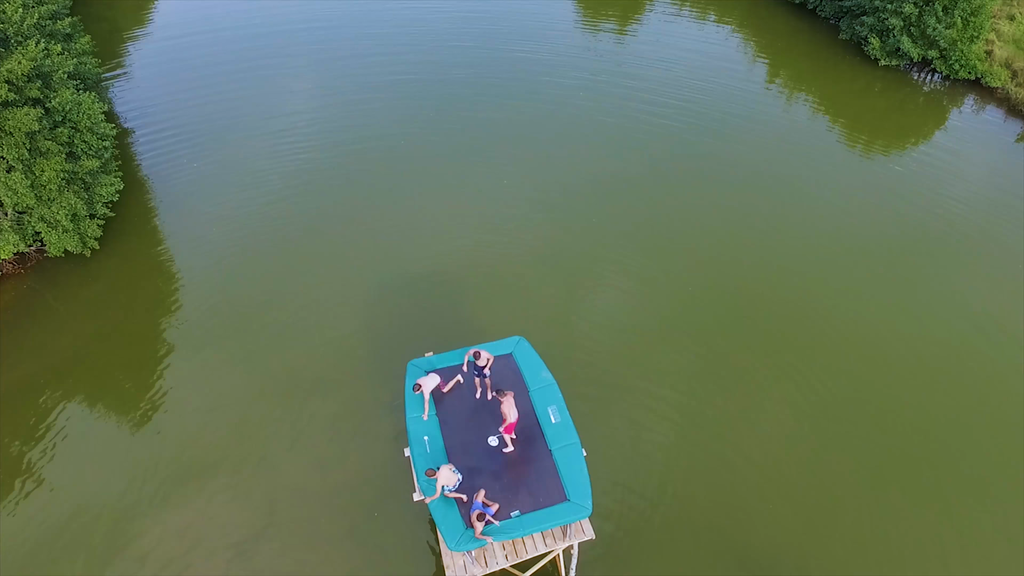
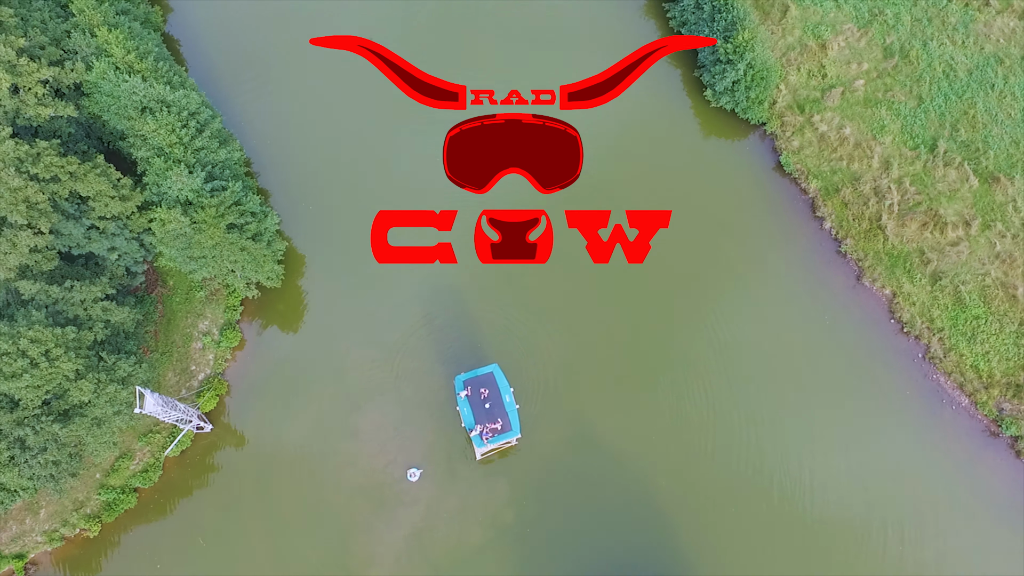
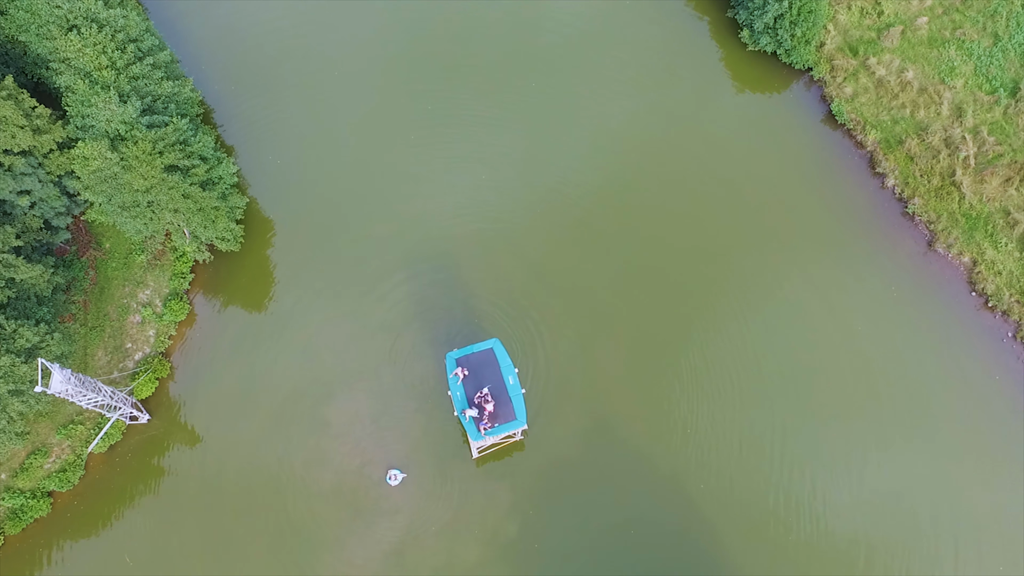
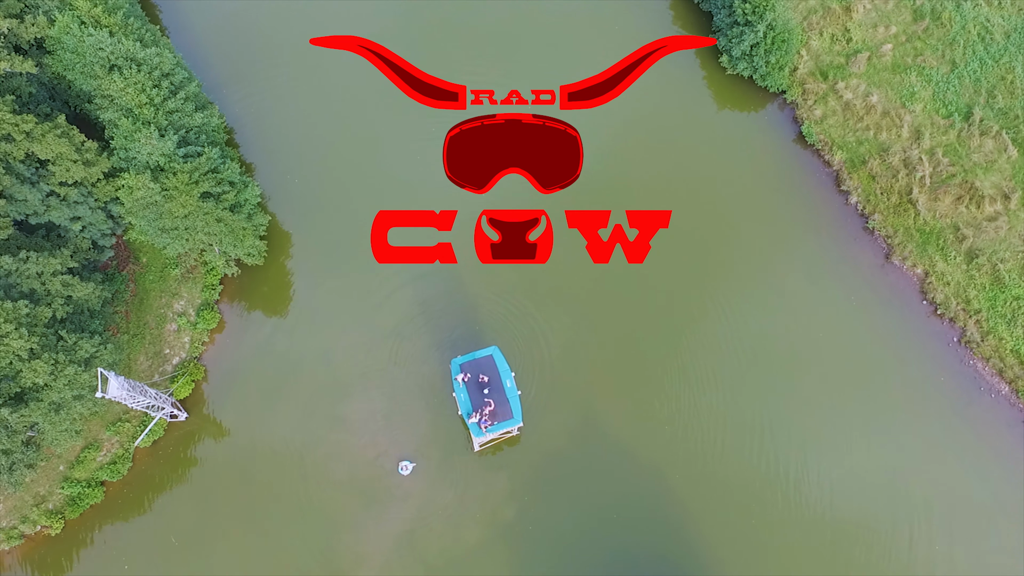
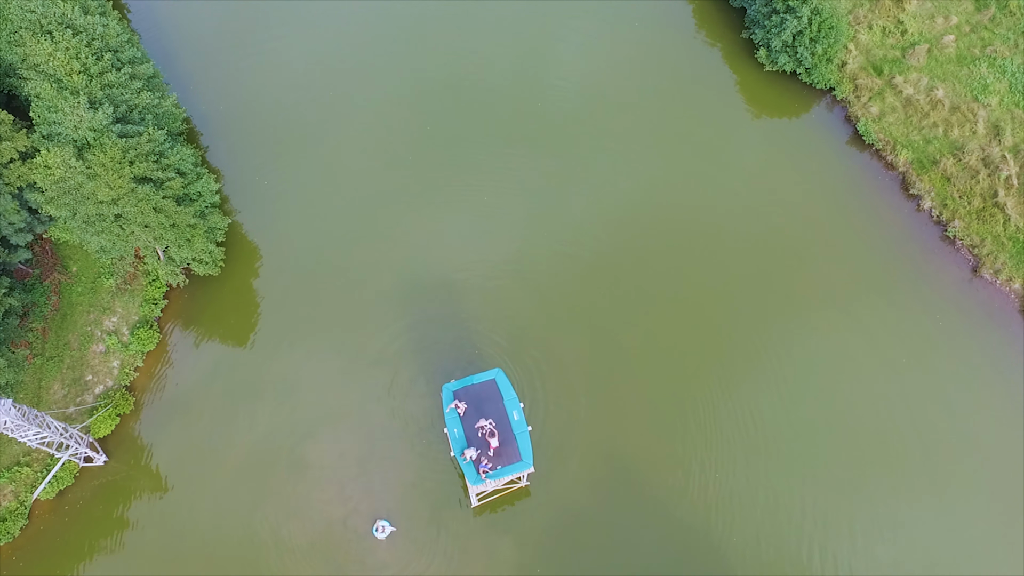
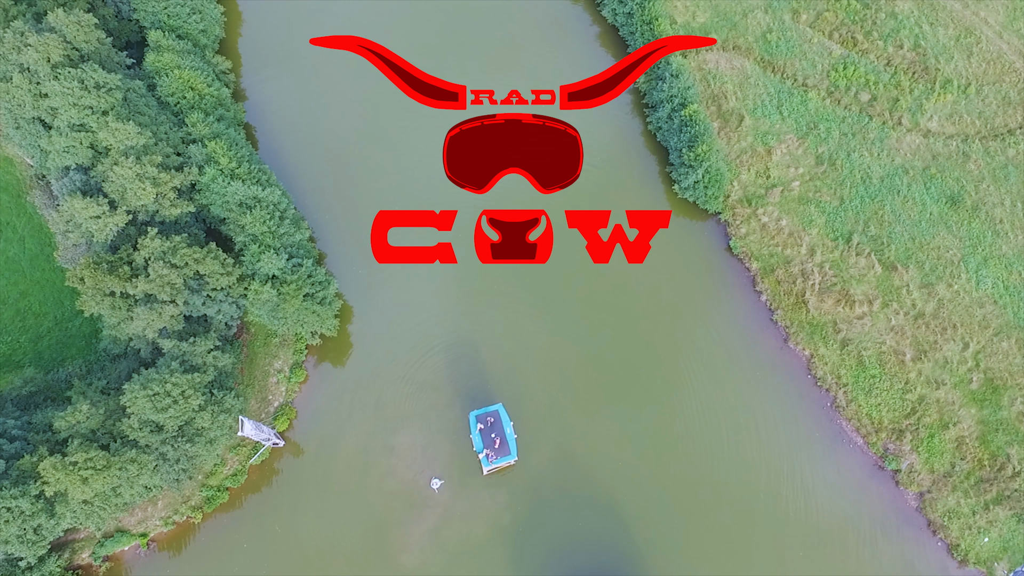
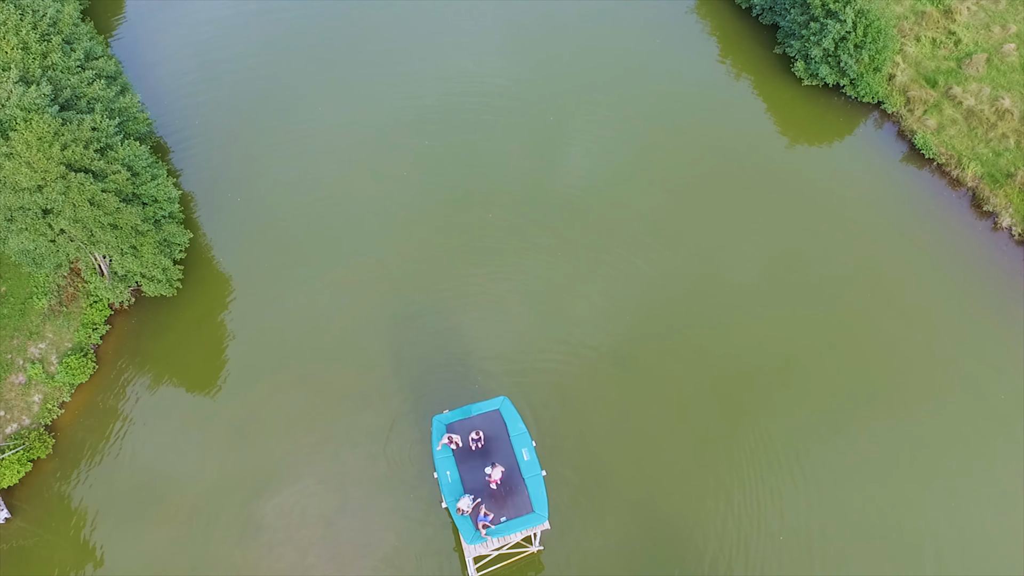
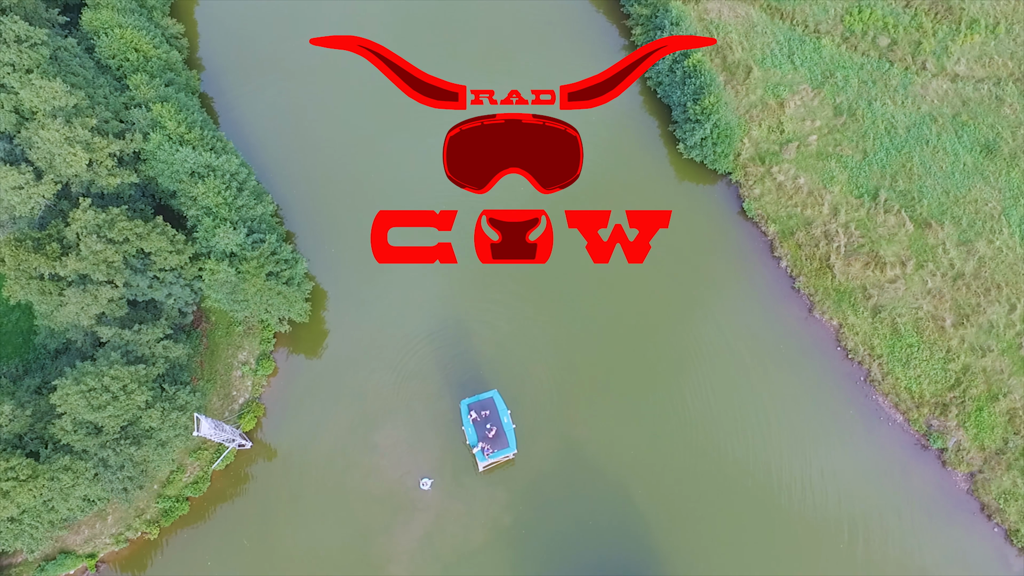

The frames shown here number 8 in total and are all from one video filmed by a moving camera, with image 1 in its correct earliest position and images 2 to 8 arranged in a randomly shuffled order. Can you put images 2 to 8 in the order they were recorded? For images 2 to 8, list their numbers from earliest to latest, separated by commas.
7, 5, 3, 4, 2, 8, 6
